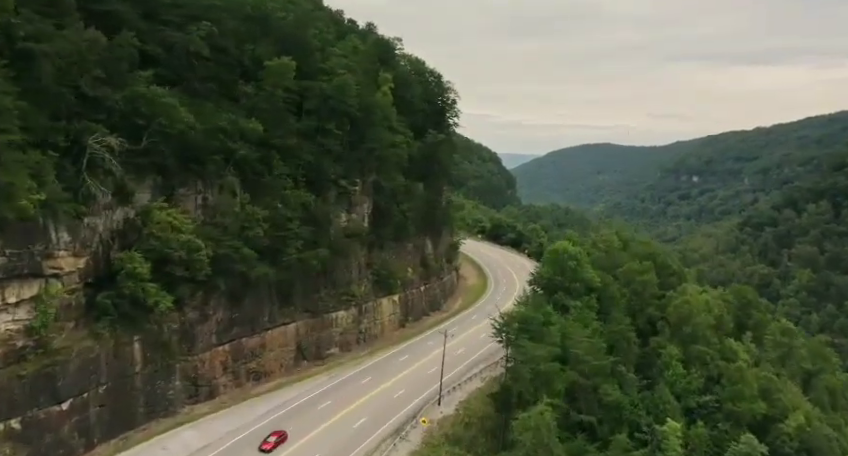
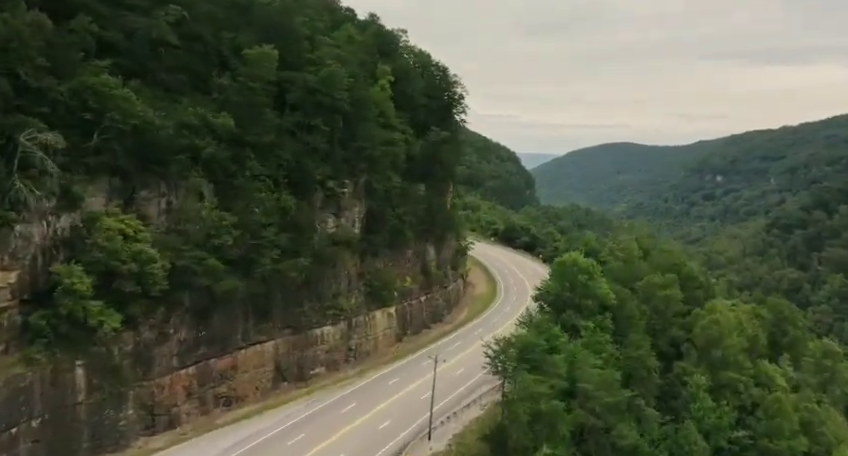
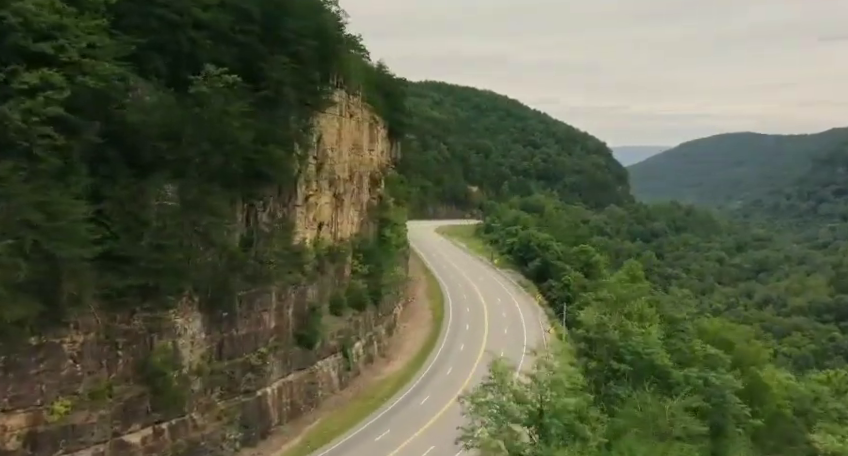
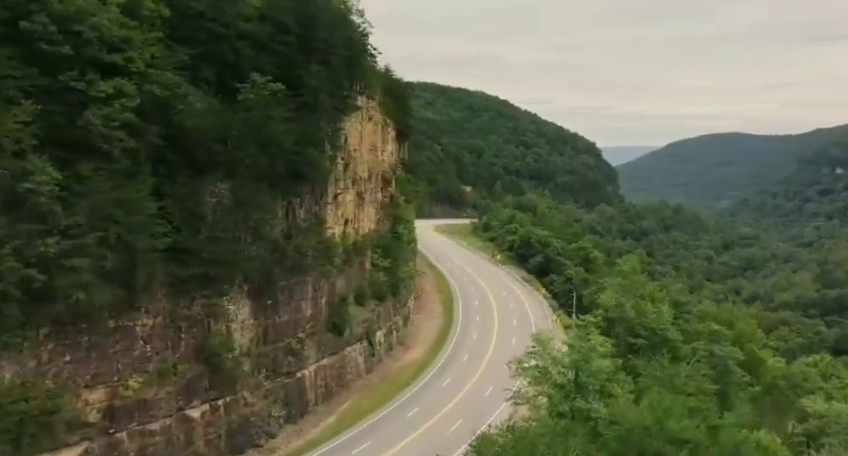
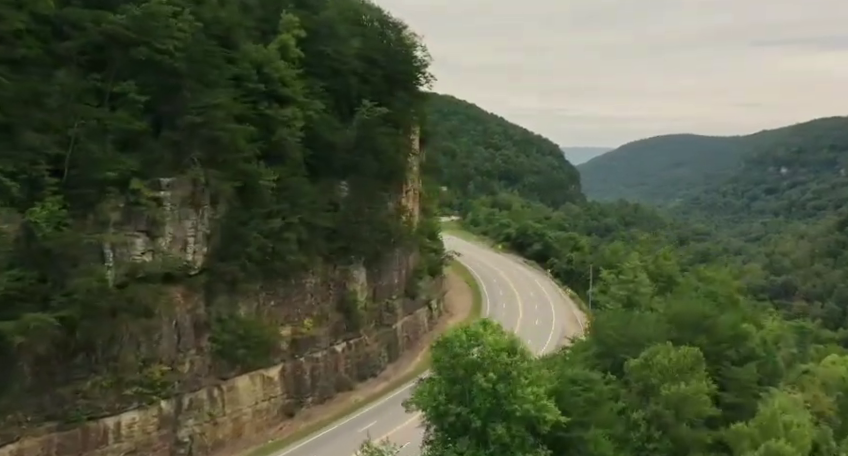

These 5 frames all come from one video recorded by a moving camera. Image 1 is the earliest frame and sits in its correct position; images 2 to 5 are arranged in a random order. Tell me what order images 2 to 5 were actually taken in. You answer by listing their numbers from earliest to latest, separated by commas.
2, 5, 4, 3
